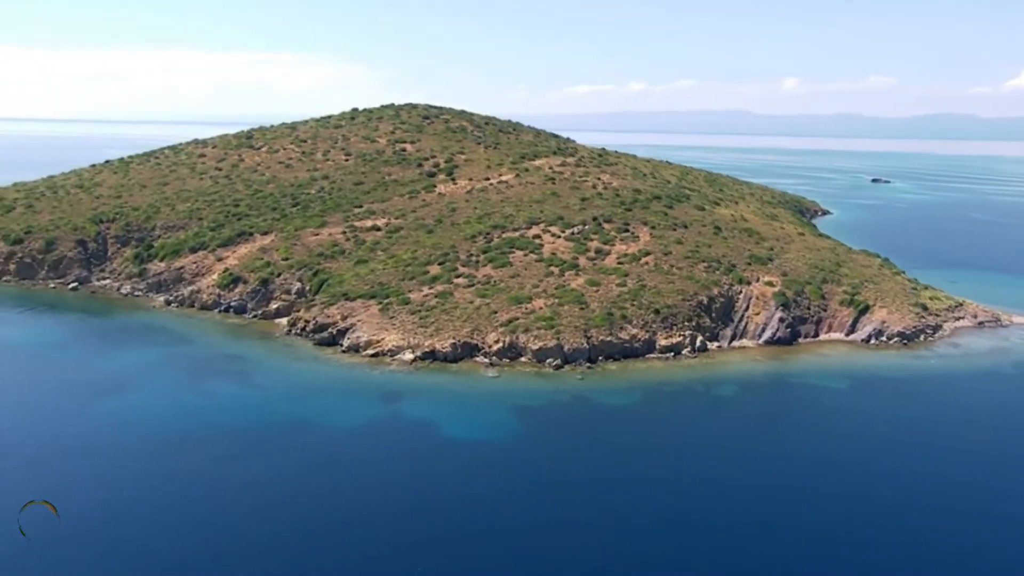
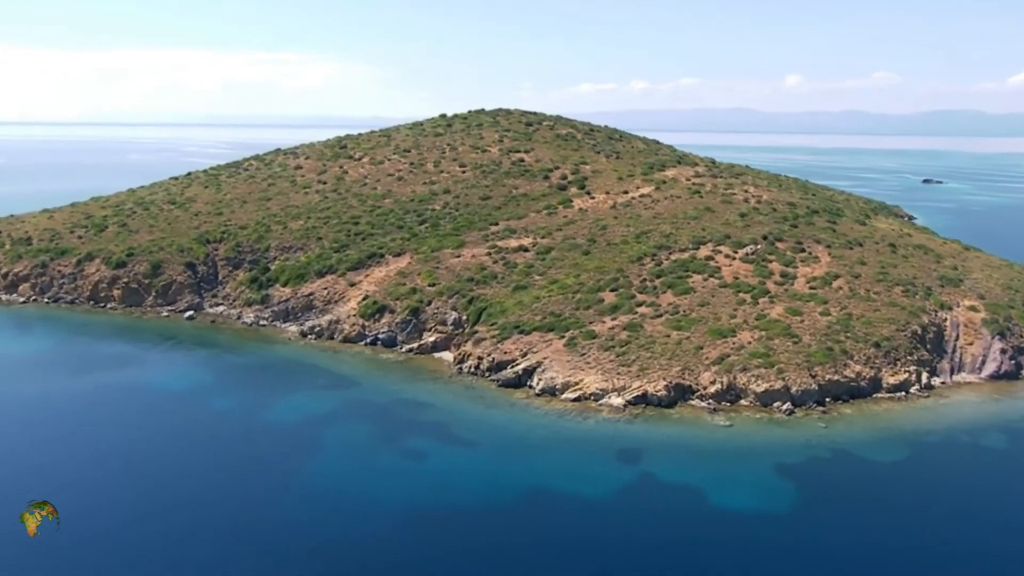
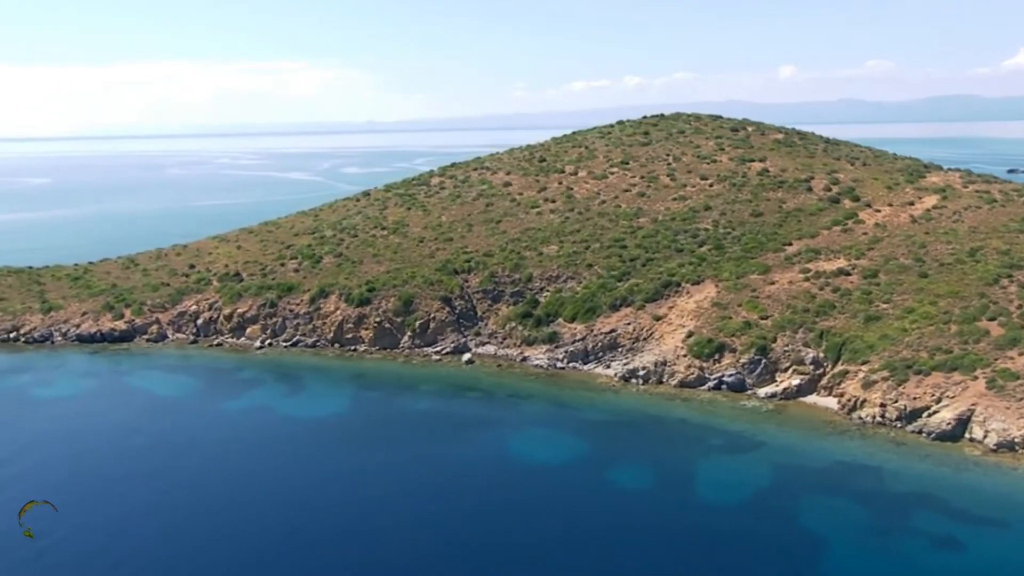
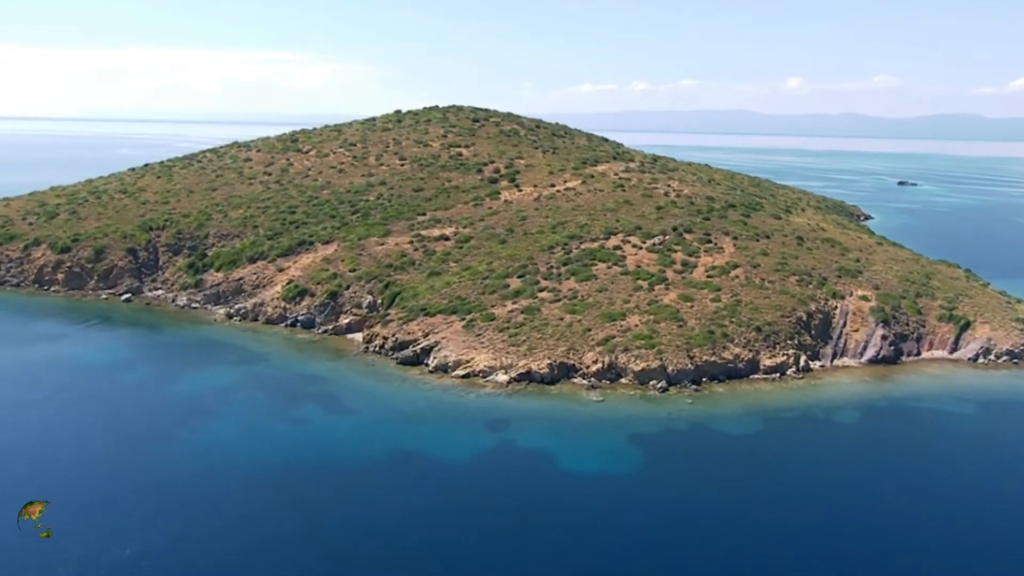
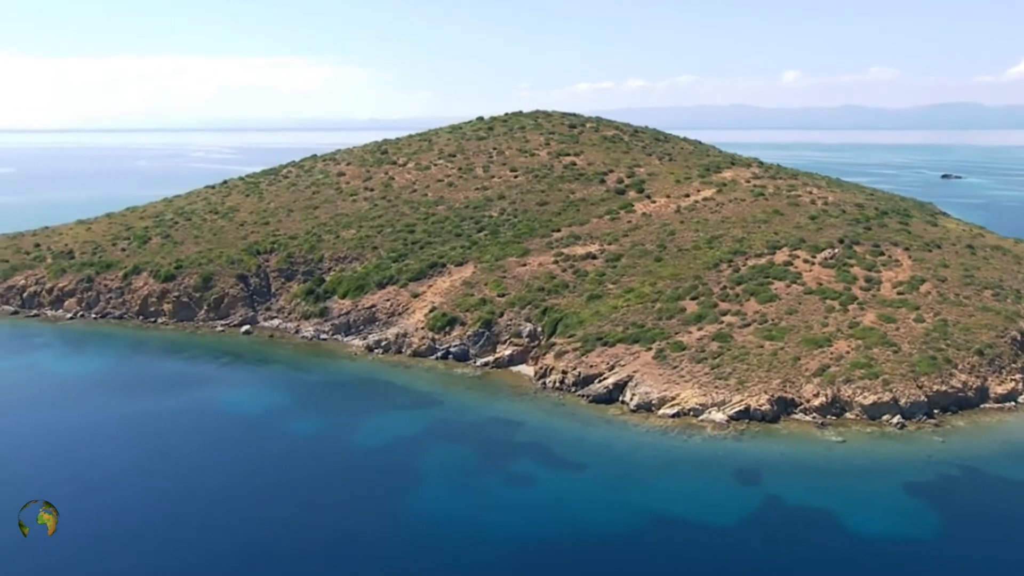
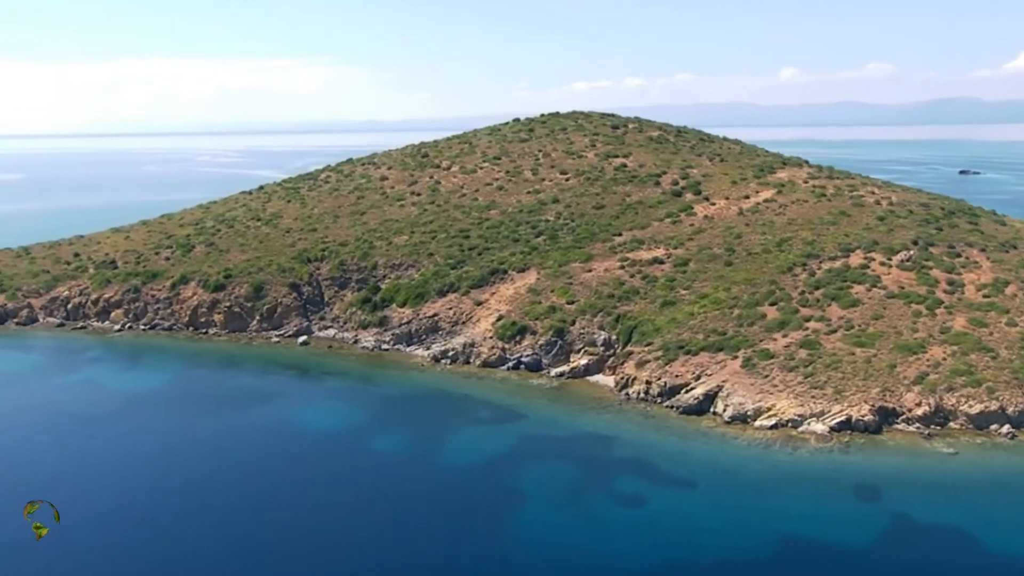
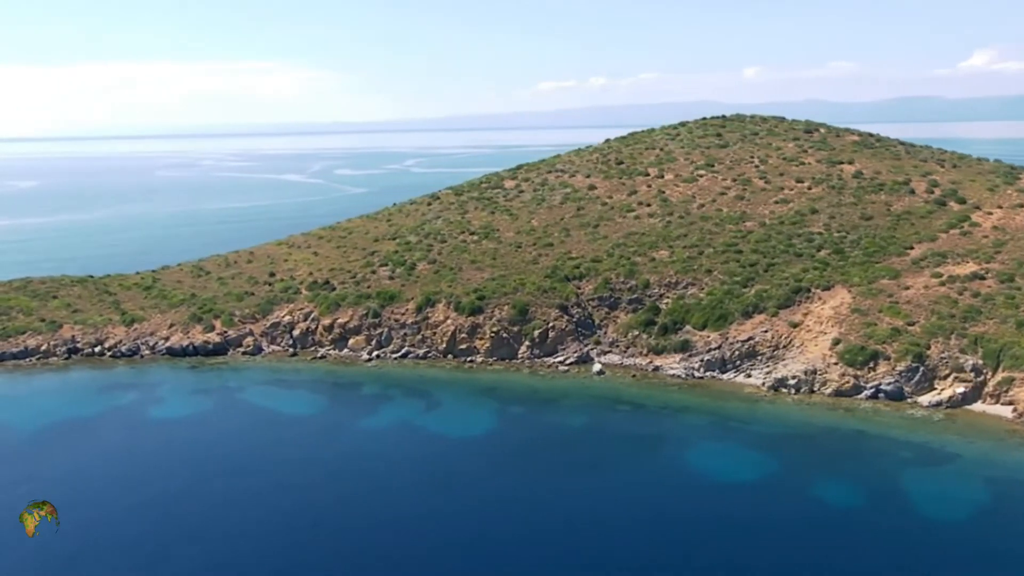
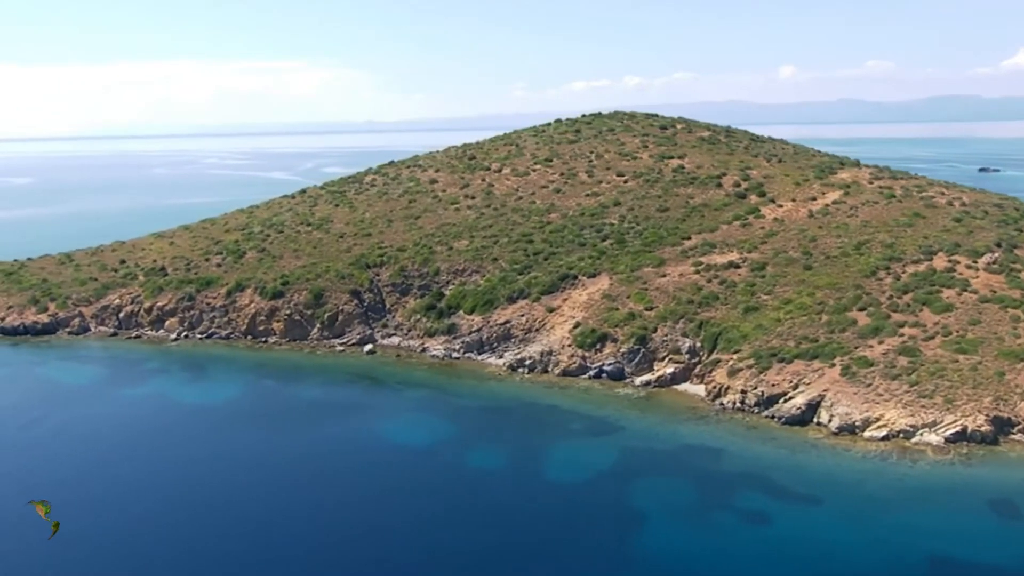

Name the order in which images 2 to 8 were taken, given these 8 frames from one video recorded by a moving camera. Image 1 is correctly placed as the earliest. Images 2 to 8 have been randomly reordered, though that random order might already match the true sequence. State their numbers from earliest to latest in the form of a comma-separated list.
4, 2, 5, 6, 8, 3, 7
